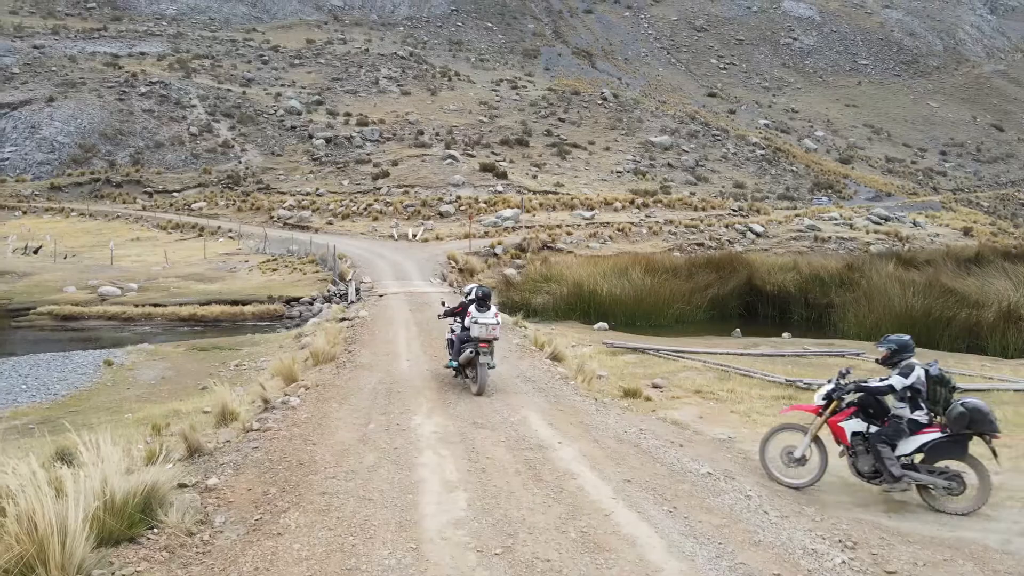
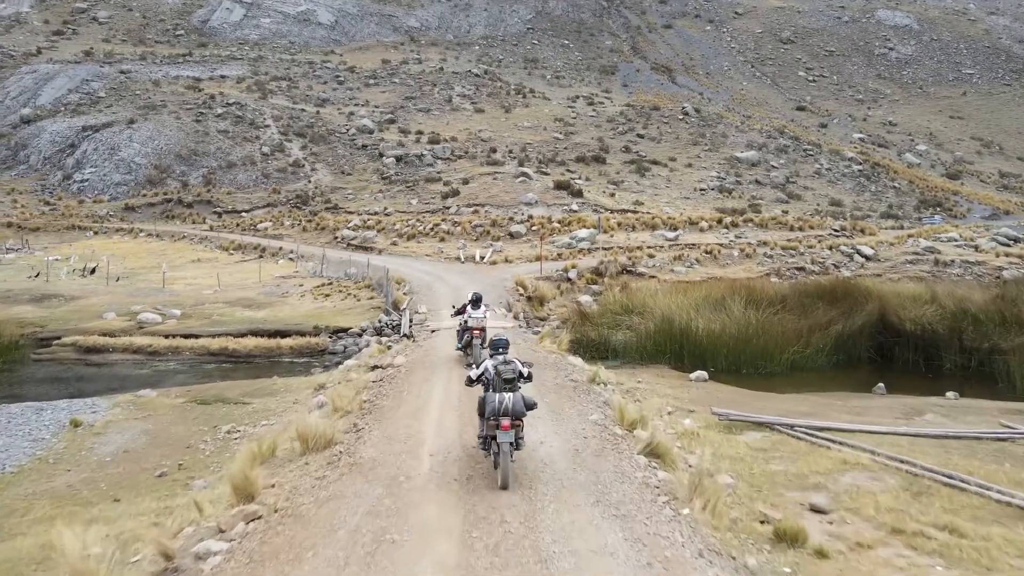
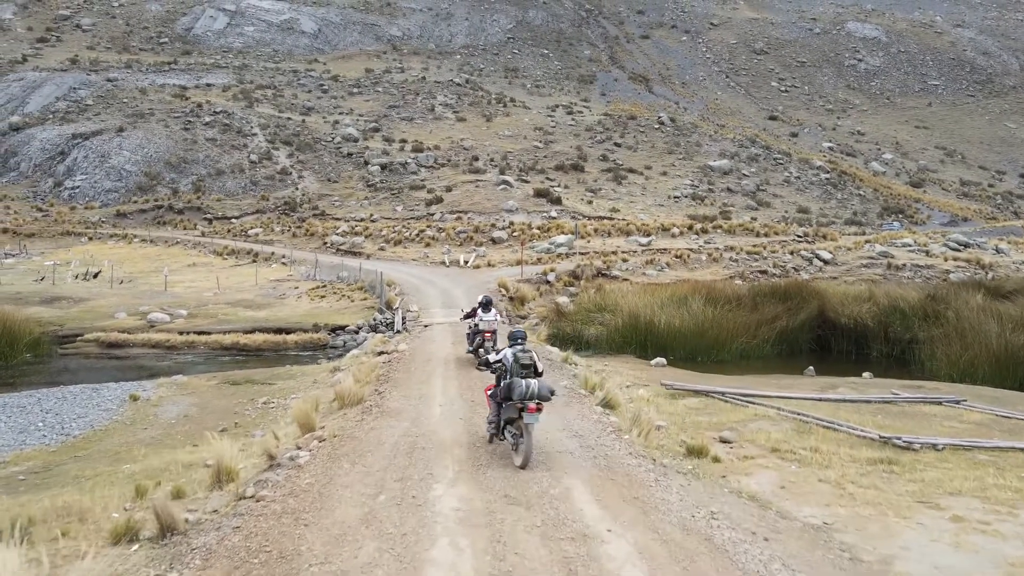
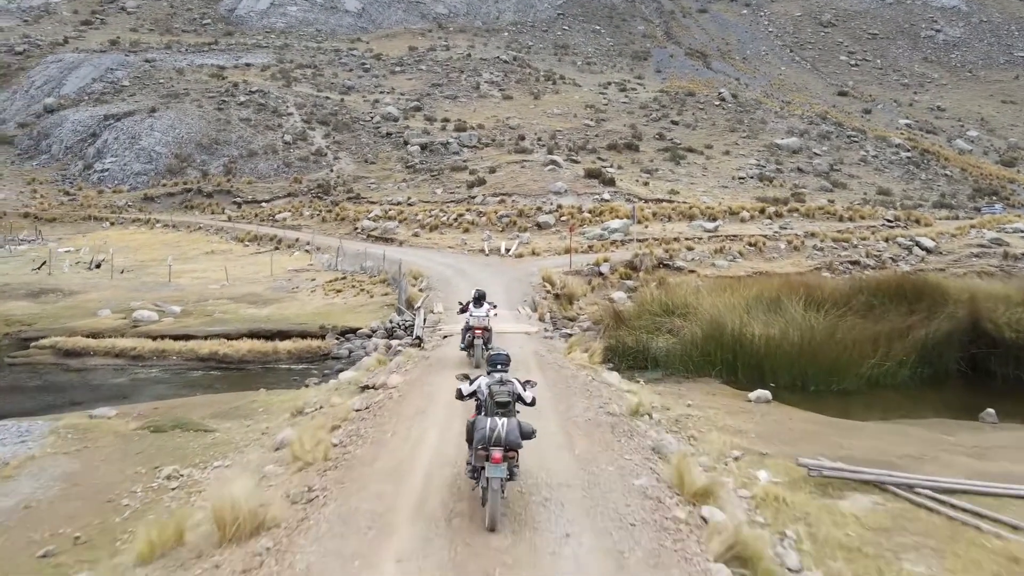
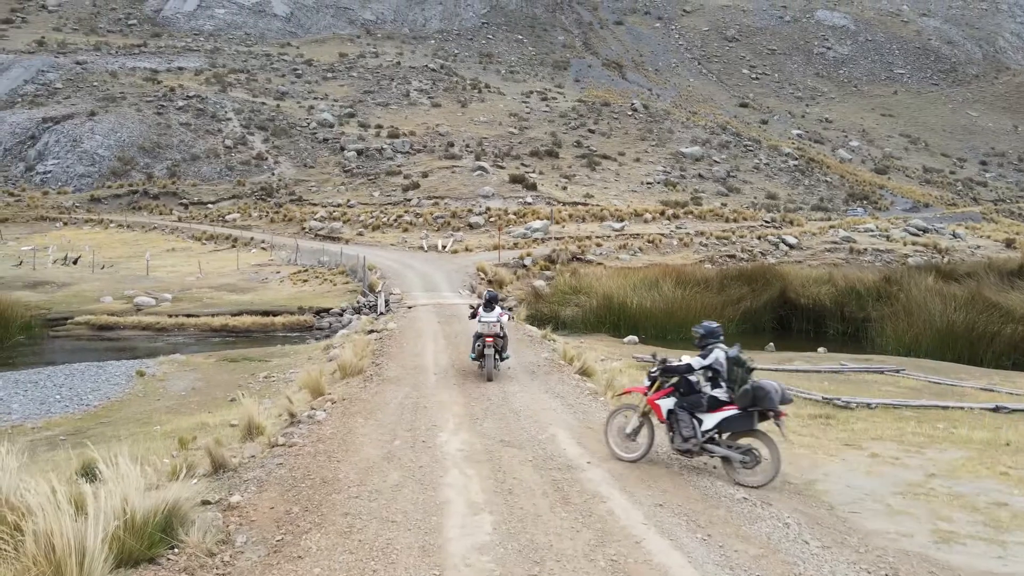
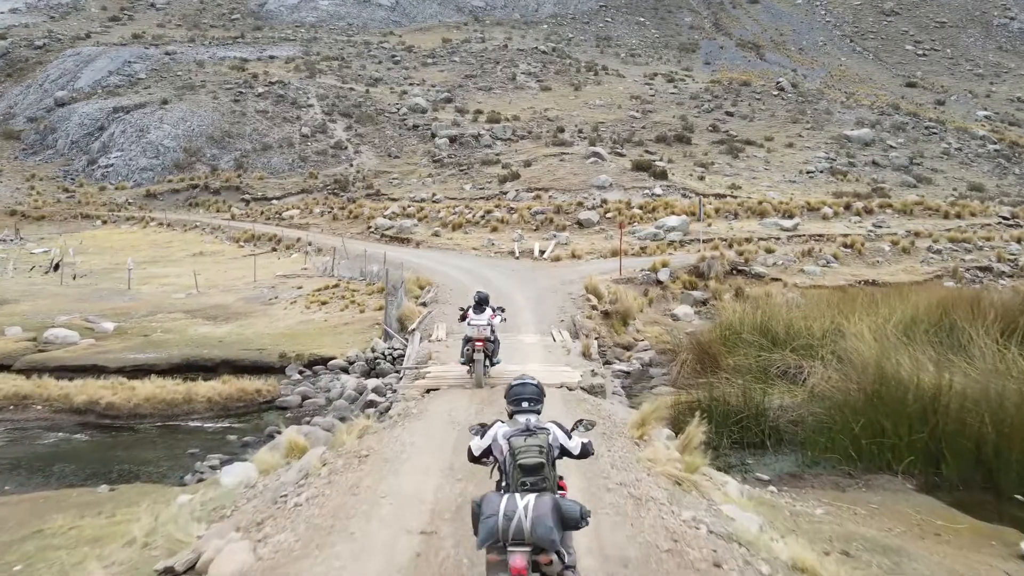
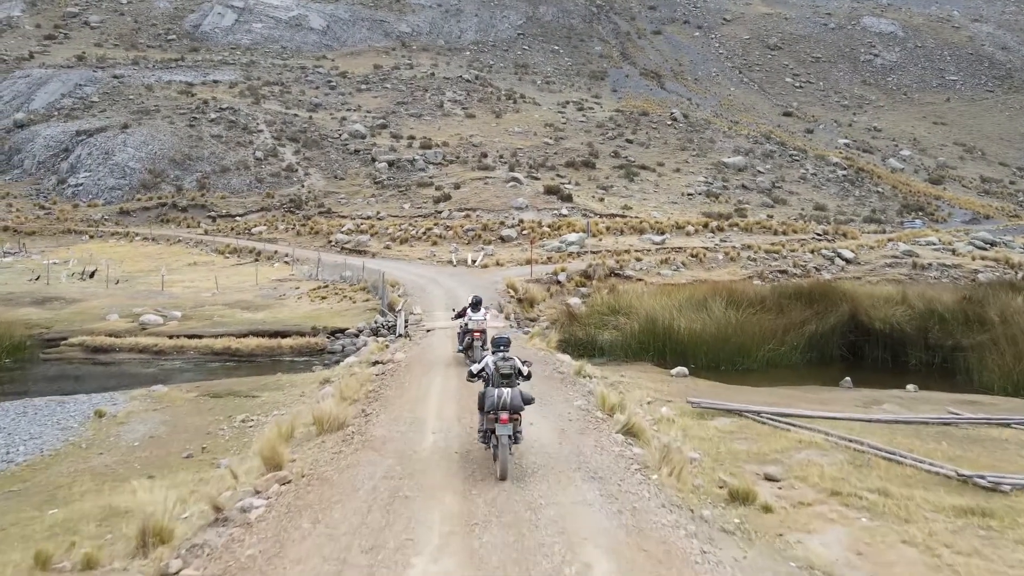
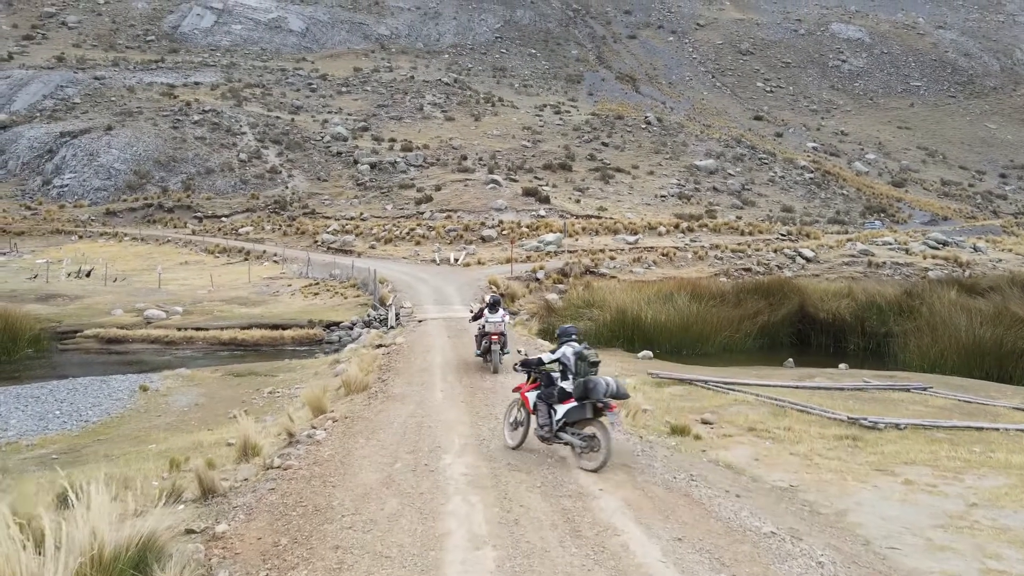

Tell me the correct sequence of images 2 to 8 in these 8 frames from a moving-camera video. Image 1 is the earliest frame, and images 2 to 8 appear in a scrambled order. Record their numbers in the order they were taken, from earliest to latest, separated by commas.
5, 8, 3, 7, 2, 4, 6
